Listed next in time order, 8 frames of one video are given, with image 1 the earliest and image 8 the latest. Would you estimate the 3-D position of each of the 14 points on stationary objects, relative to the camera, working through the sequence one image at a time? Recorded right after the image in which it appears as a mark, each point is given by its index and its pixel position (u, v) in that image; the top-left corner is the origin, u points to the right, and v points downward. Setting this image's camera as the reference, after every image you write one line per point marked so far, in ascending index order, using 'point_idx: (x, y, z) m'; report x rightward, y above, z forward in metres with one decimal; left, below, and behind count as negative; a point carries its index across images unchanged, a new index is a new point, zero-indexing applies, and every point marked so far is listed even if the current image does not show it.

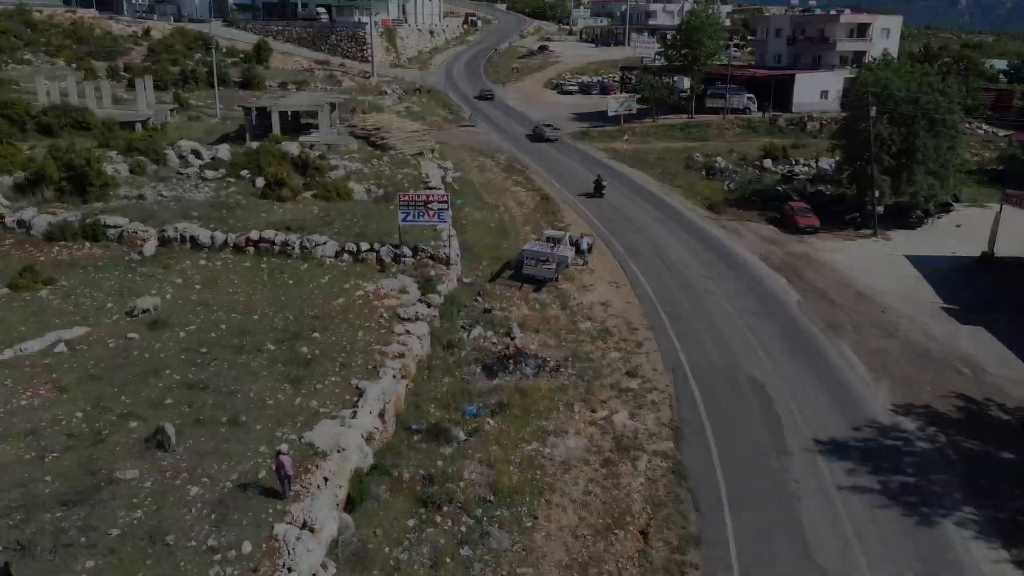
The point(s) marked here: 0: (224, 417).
0: (-4.9, -2.2, +17.1) m
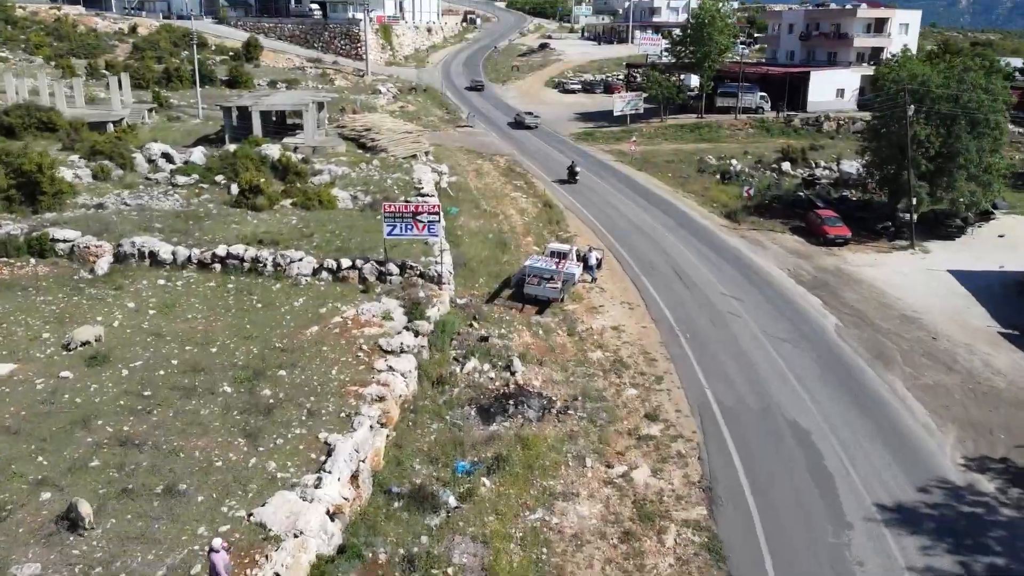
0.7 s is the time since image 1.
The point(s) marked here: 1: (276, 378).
0: (-4.9, -2.7, +13.9) m
1: (-4.2, -1.6, +18.0) m
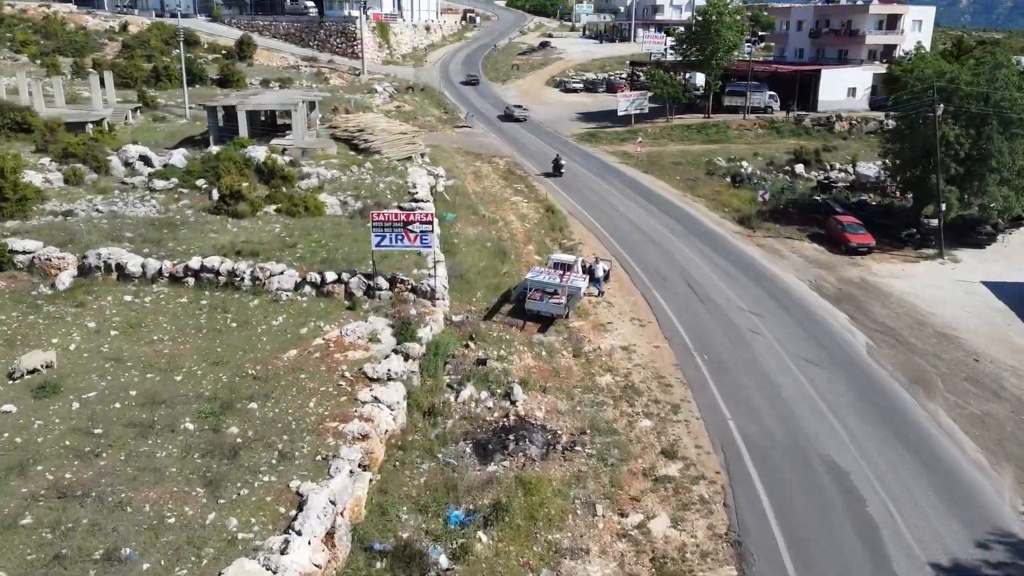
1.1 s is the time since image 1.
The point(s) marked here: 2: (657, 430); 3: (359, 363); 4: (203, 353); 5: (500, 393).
0: (-4.9, -3.1, +11.9) m
1: (-4.2, -1.9, +15.9) m
2: (+2.5, -2.5, +17.8) m
3: (-2.7, -1.3, +18.2) m
4: (-5.6, -1.2, +18.5) m
5: (-0.2, -1.9, +18.6) m
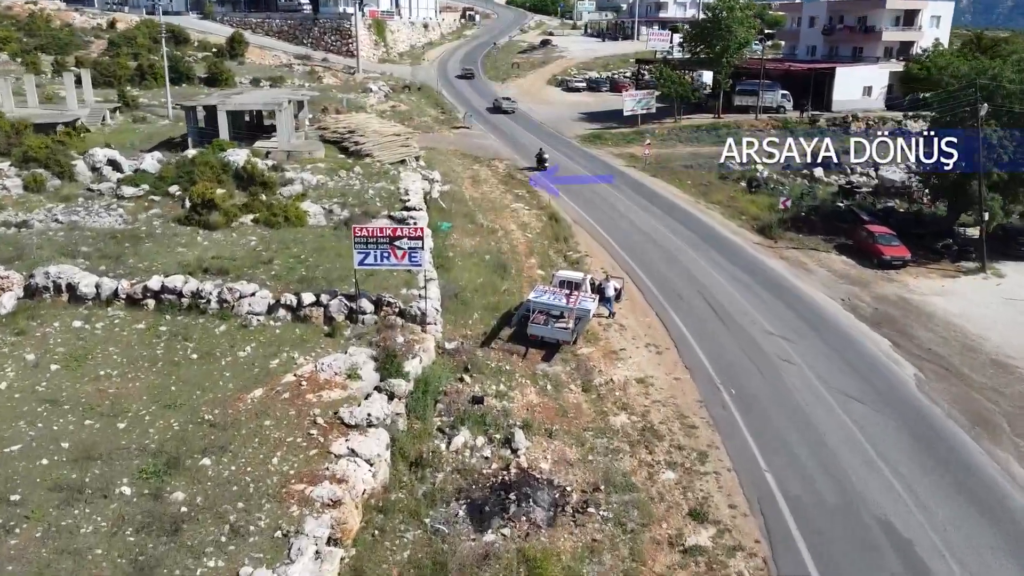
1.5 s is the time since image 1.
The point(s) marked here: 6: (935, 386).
0: (-4.9, -3.5, +9.3) m
1: (-4.2, -2.4, +13.3) m
2: (+2.6, -3.0, +15.3) m
3: (-2.7, -1.8, +15.7) m
4: (-5.6, -1.6, +16.0) m
5: (-0.2, -2.4, +16.1) m
6: (+8.0, -1.8, +19.1) m
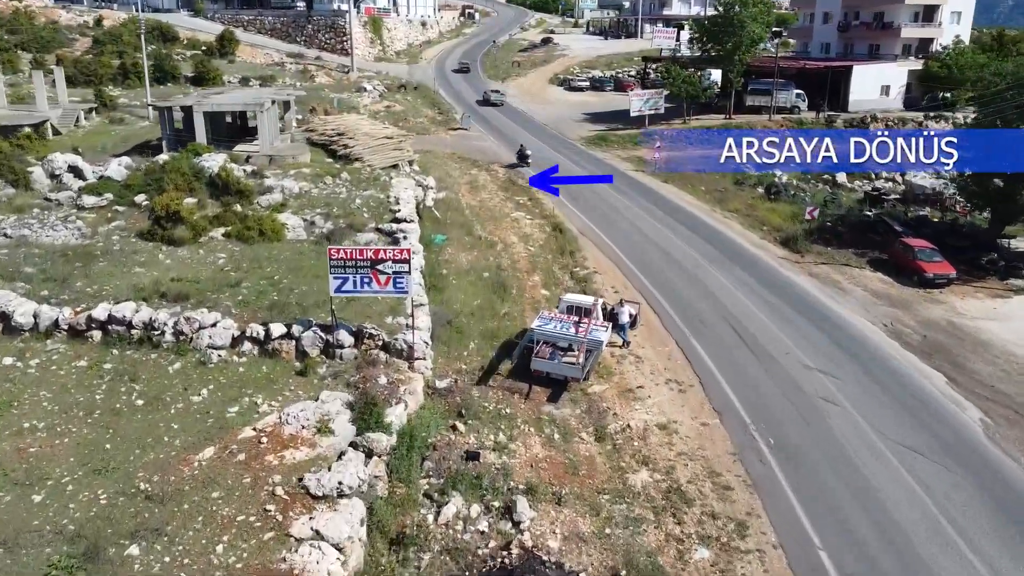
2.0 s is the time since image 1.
0: (-4.8, -4.0, +6.7) m
1: (-4.1, -2.9, +10.7) m
2: (+2.6, -3.5, +12.6) m
3: (-2.7, -2.3, +13.0) m
4: (-5.6, -2.2, +13.3) m
5: (-0.2, -2.9, +13.4) m
6: (+8.0, -2.3, +16.4) m
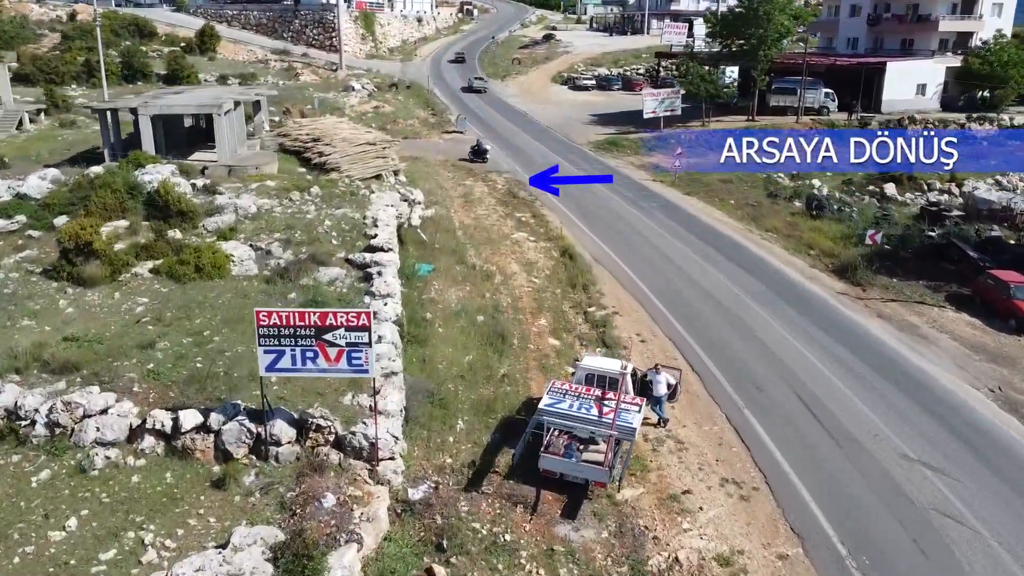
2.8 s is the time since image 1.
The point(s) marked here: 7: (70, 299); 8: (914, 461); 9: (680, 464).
0: (-4.8, -5.0, +2.0) m
1: (-4.1, -3.8, +6.0) m
2: (+2.6, -4.4, +7.9) m
3: (-2.7, -3.2, +8.3) m
4: (-5.6, -3.1, +8.6) m
5: (-0.2, -3.8, +8.7) m
6: (+8.0, -3.2, +11.7) m
7: (-7.4, -0.2, +16.9) m
8: (+5.6, -2.4, +14.2) m
9: (+2.3, -2.4, +13.9) m
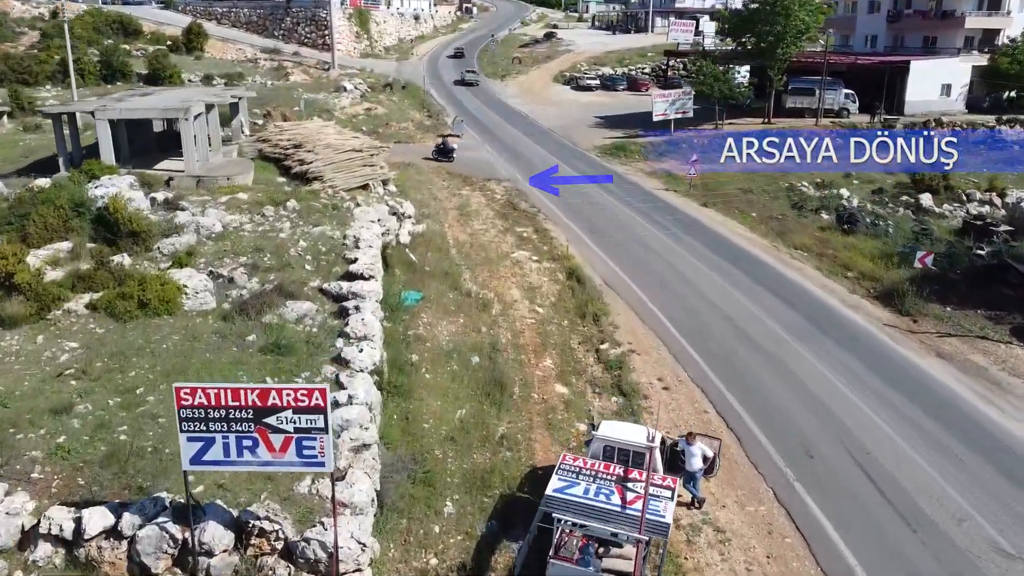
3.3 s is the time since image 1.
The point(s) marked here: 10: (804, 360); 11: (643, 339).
0: (-4.8, -5.6, -0.9) m
1: (-4.1, -4.4, +3.2) m
2: (+2.6, -5.0, +5.1) m
3: (-2.7, -3.8, +5.5) m
4: (-5.6, -3.7, +5.8) m
5: (-0.2, -4.4, +5.9) m
6: (+8.0, -3.8, +8.9) m
7: (-7.4, -0.8, +14.1) m
8: (+5.6, -3.0, +11.4) m
9: (+2.3, -3.0, +11.1) m
10: (+5.0, -1.2, +17.5) m
11: (+2.3, -0.9, +18.5) m
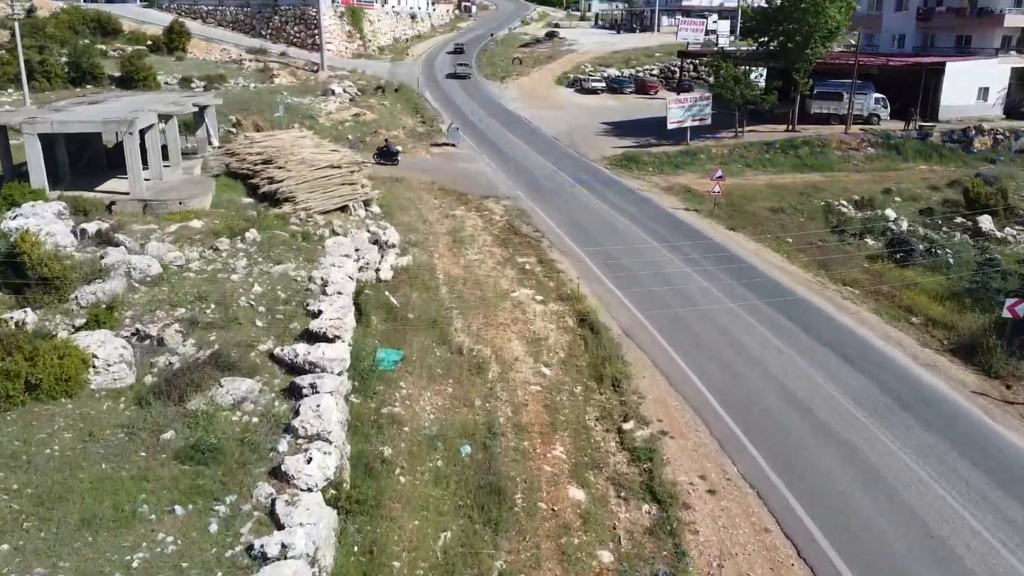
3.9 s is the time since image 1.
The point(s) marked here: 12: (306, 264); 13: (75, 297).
0: (-4.8, -6.5, -4.5) m
1: (-4.1, -5.4, -0.5) m
2: (+2.6, -5.9, +1.4) m
3: (-2.7, -4.7, +1.8) m
4: (-5.6, -4.6, +2.1) m
5: (-0.2, -5.3, +2.2) m
6: (+8.0, -4.7, +5.2) m
7: (-7.4, -1.7, +10.5) m
8: (+5.6, -3.9, +7.7) m
9: (+2.3, -3.9, +7.5) m
10: (+5.0, -2.1, +13.8) m
11: (+2.4, -1.8, +14.8) m
12: (-3.8, +0.5, +18.6) m
13: (-6.6, -0.1, +15.3) m
